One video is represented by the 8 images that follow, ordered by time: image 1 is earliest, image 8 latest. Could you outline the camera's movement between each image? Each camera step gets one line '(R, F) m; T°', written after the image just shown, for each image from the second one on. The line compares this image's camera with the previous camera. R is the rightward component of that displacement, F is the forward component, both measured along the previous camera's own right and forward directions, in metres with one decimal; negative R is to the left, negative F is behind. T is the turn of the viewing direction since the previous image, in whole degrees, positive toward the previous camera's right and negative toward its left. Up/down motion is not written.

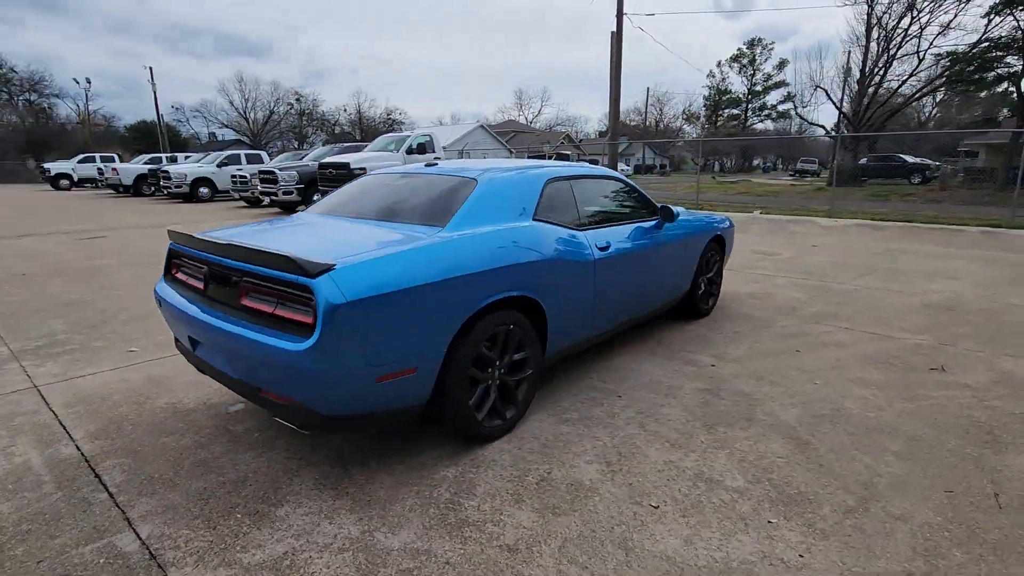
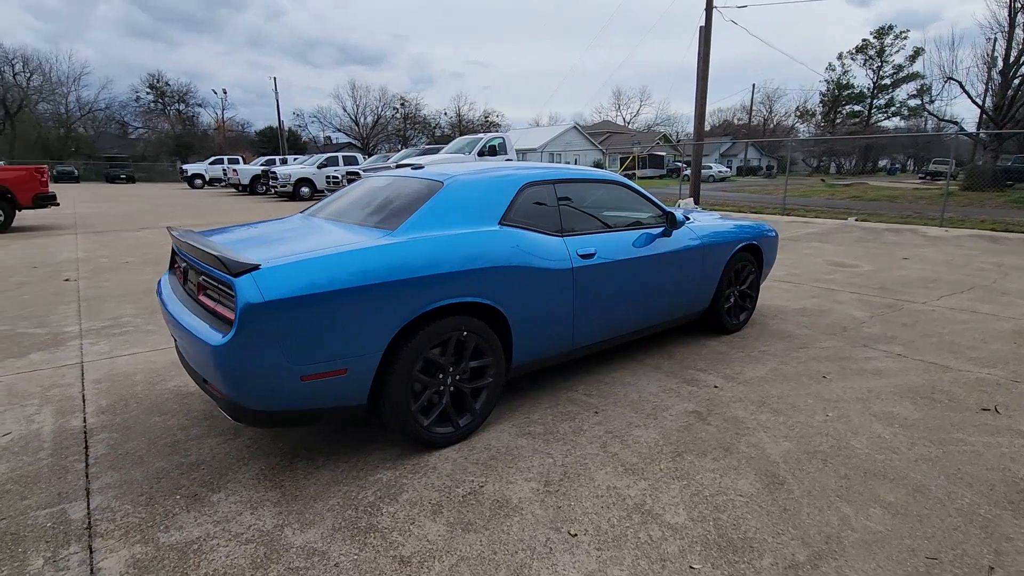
(+0.7, +0.1) m; -10°
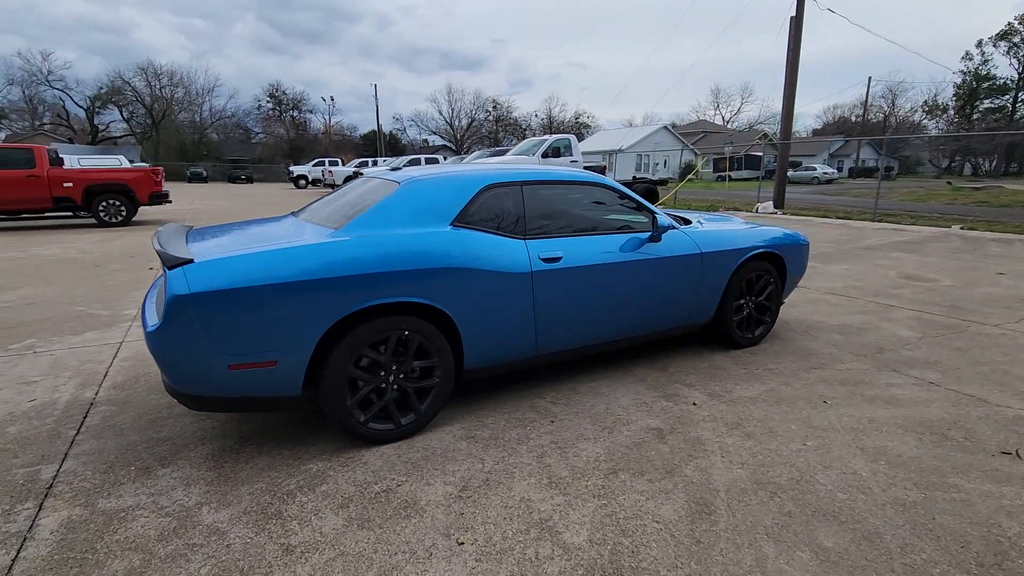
(+0.8, +0.1) m; -10°
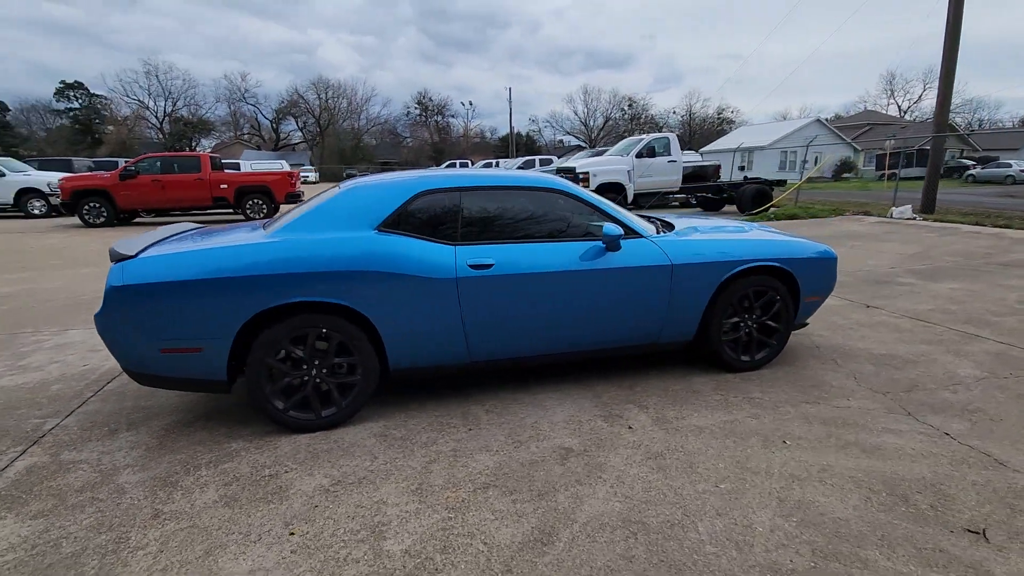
(+1.2, +0.2) m; -14°
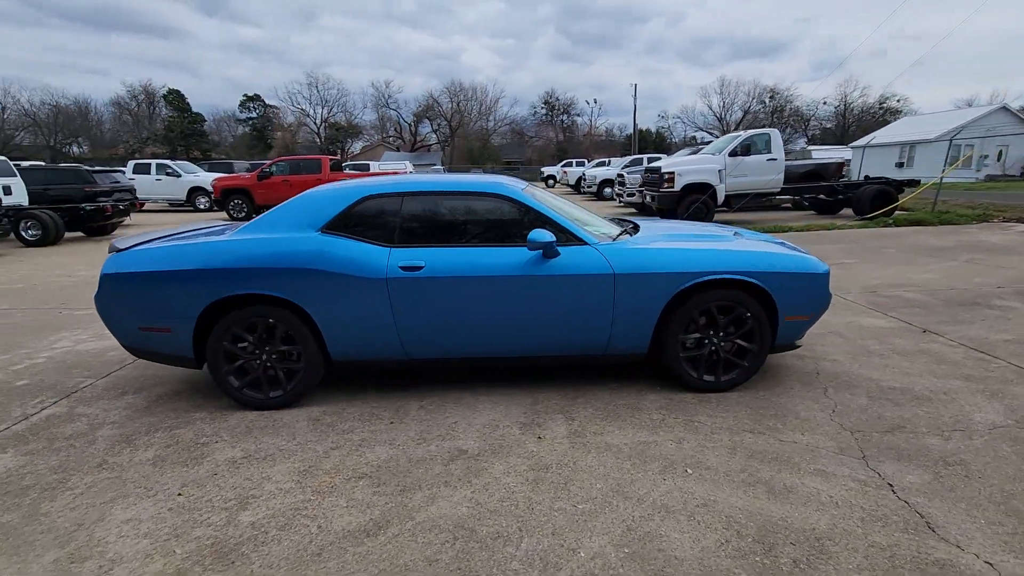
(+1.2, +0.1) m; -13°
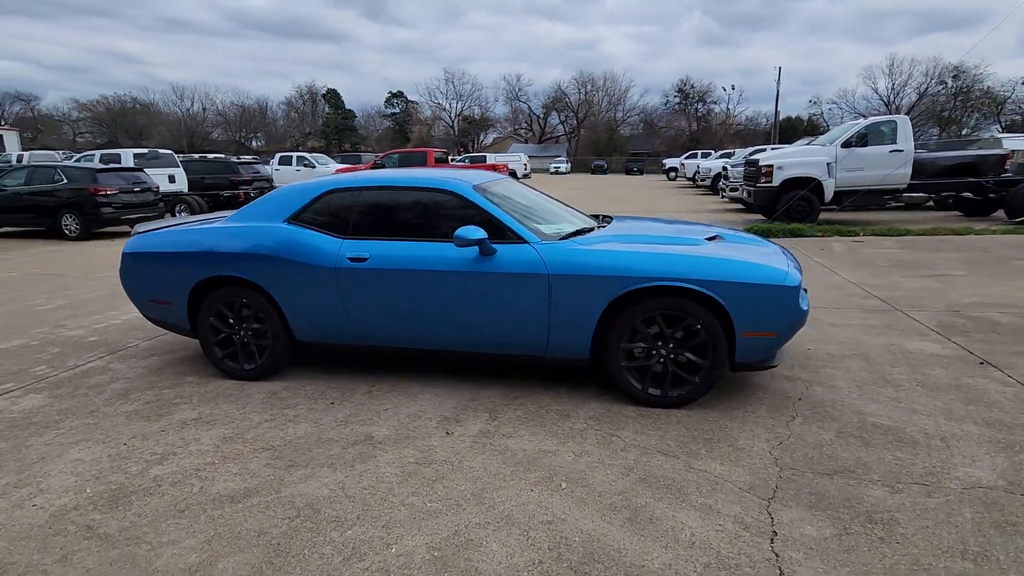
(+1.2, +0.2) m; -13°
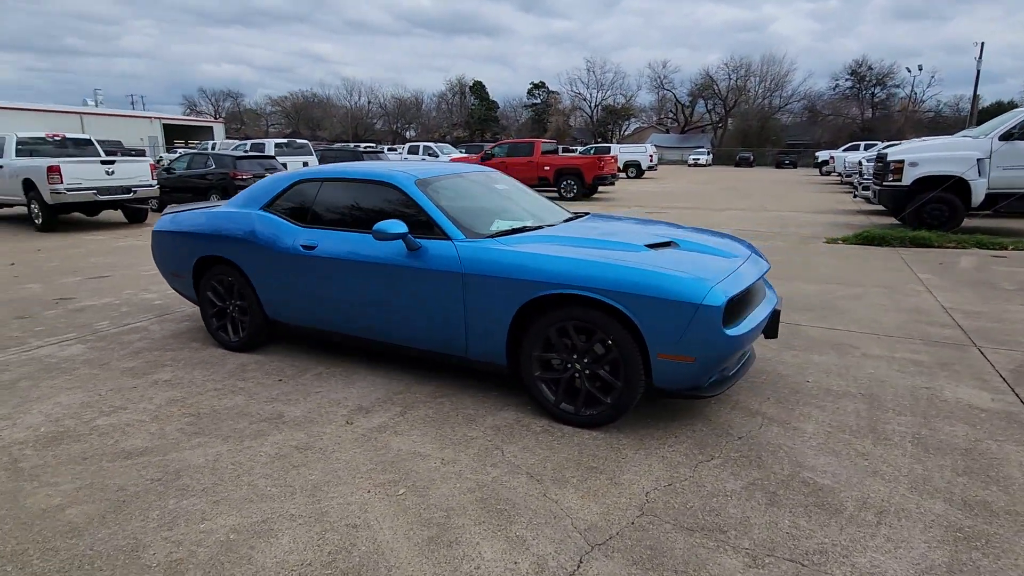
(+1.3, +0.3) m; -14°
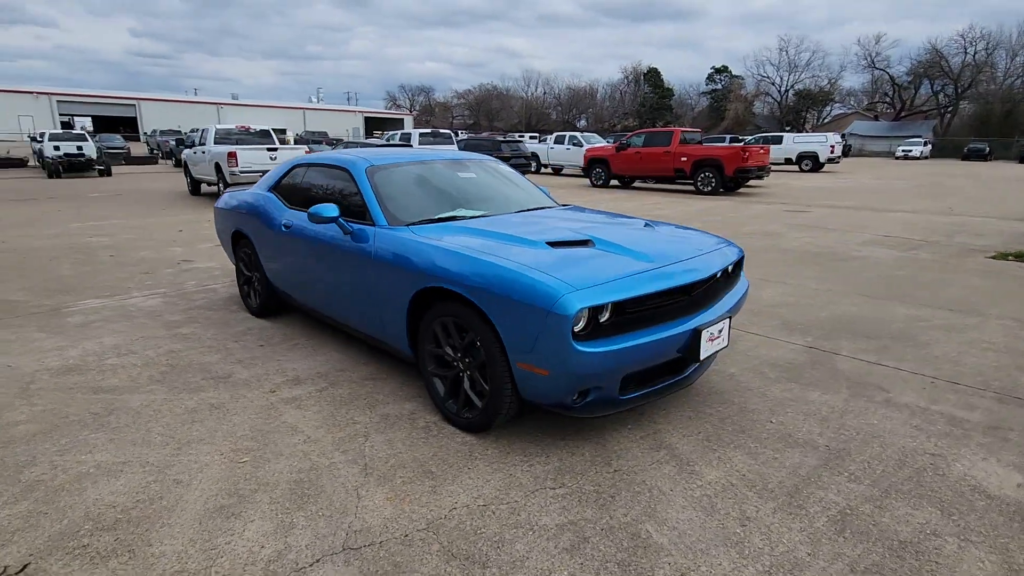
(+1.5, +0.4) m; -17°
